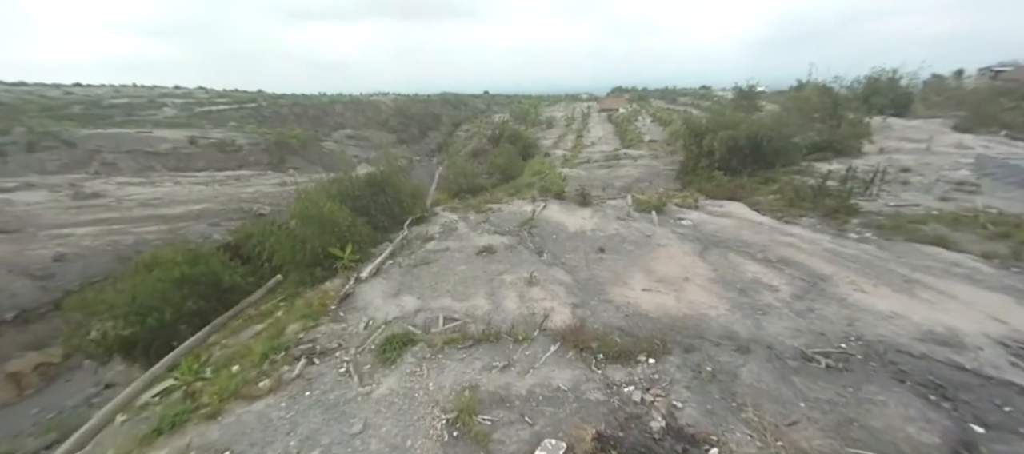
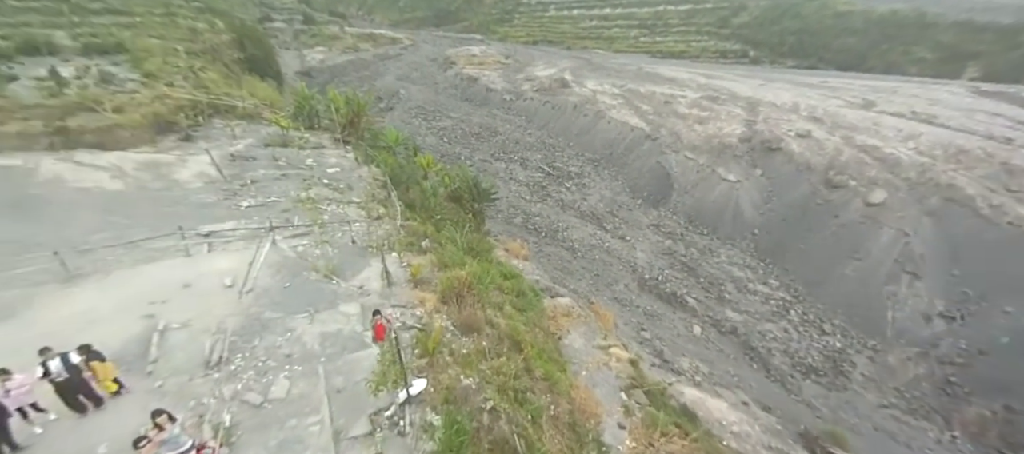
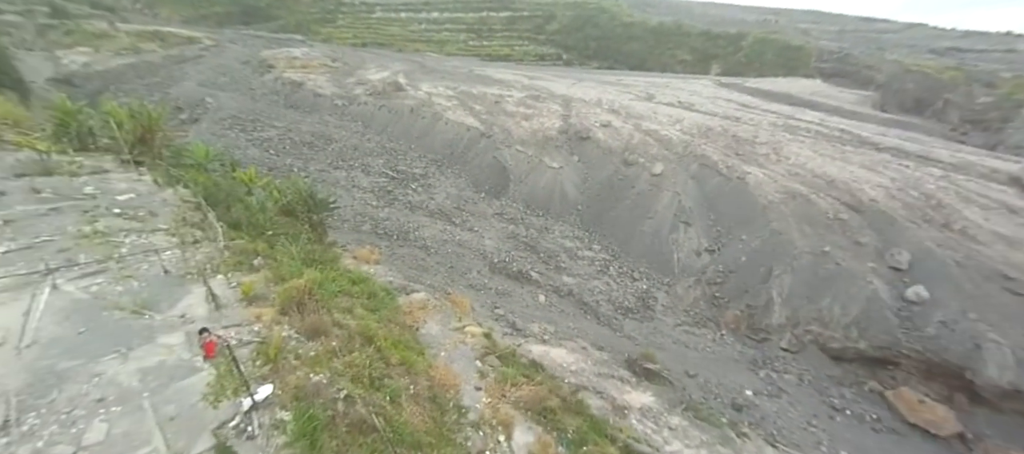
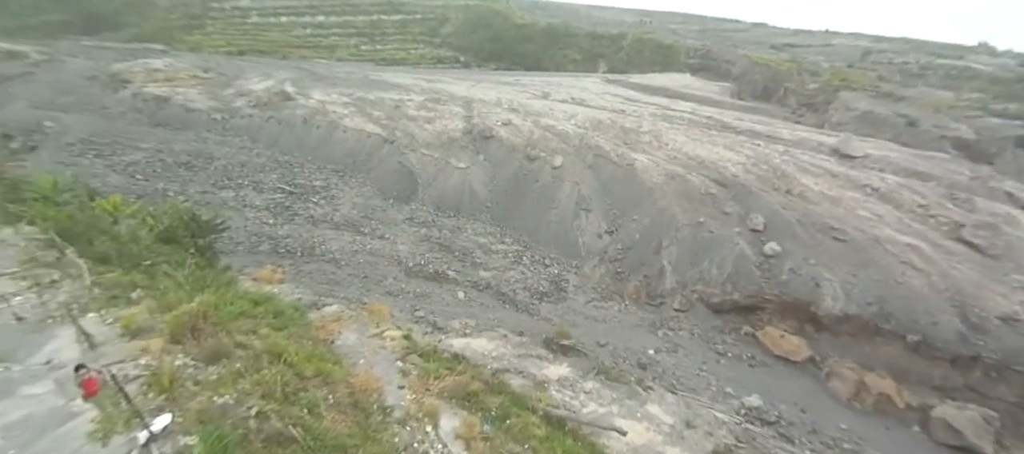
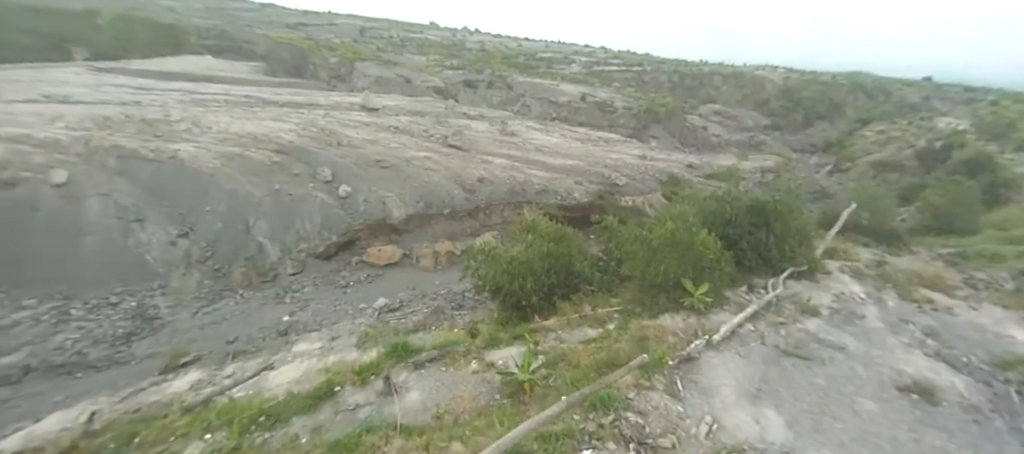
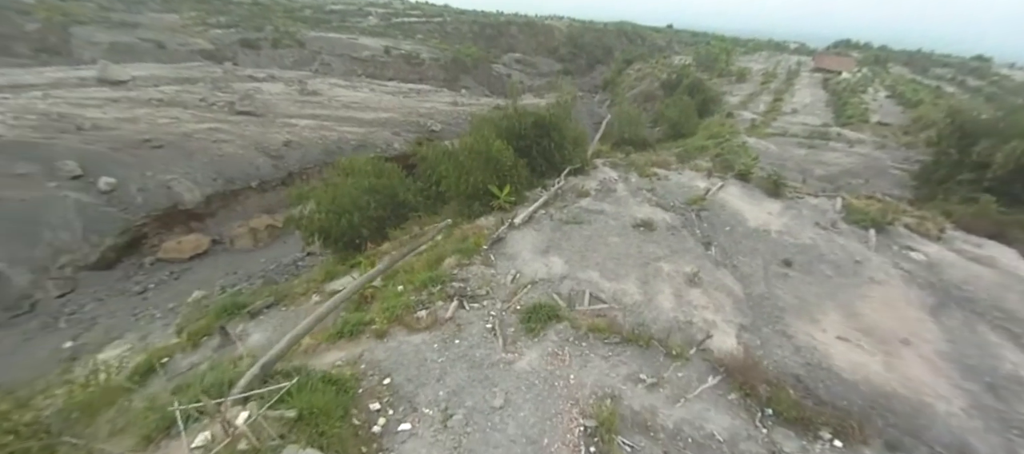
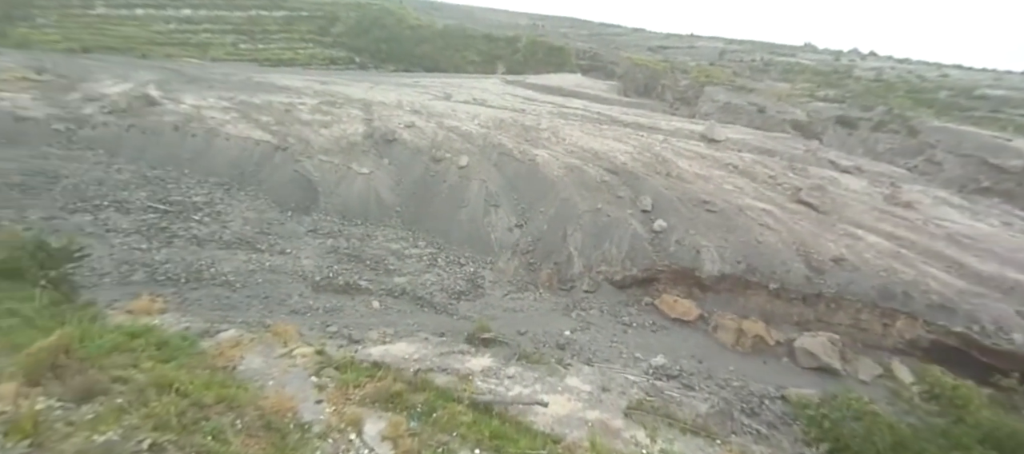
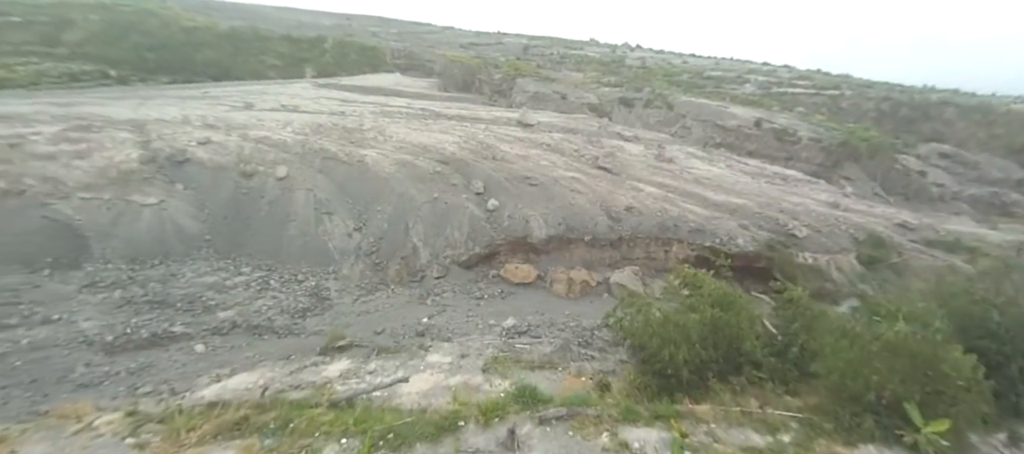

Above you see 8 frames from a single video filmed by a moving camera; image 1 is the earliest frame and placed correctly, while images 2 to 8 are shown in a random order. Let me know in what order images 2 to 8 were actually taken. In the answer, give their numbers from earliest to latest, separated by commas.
6, 5, 8, 7, 4, 3, 2
